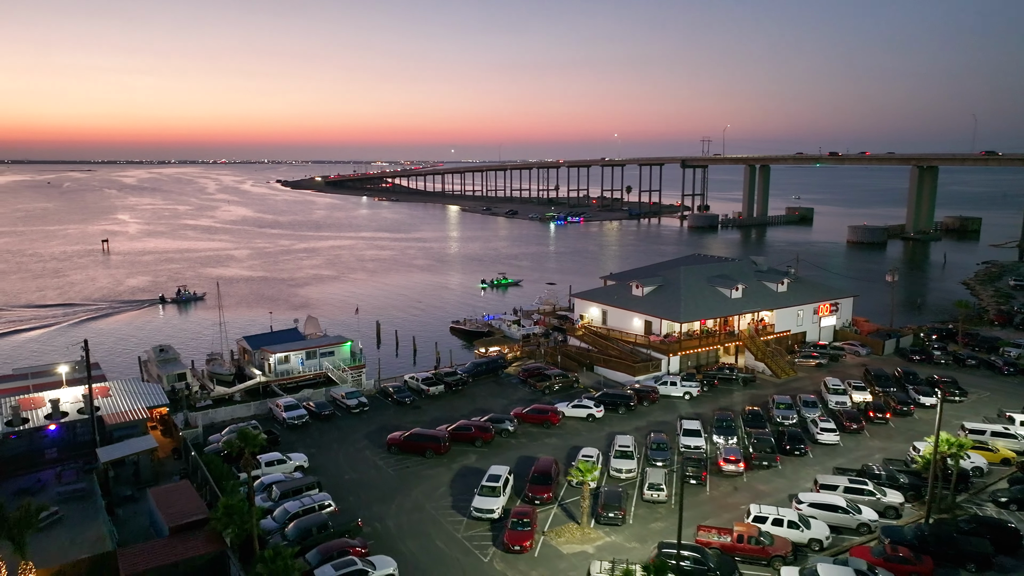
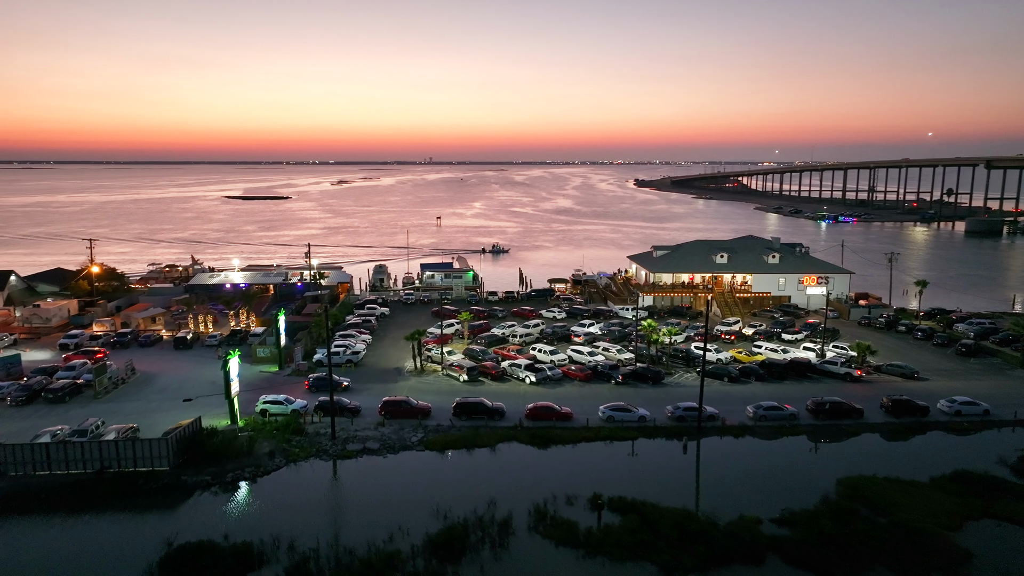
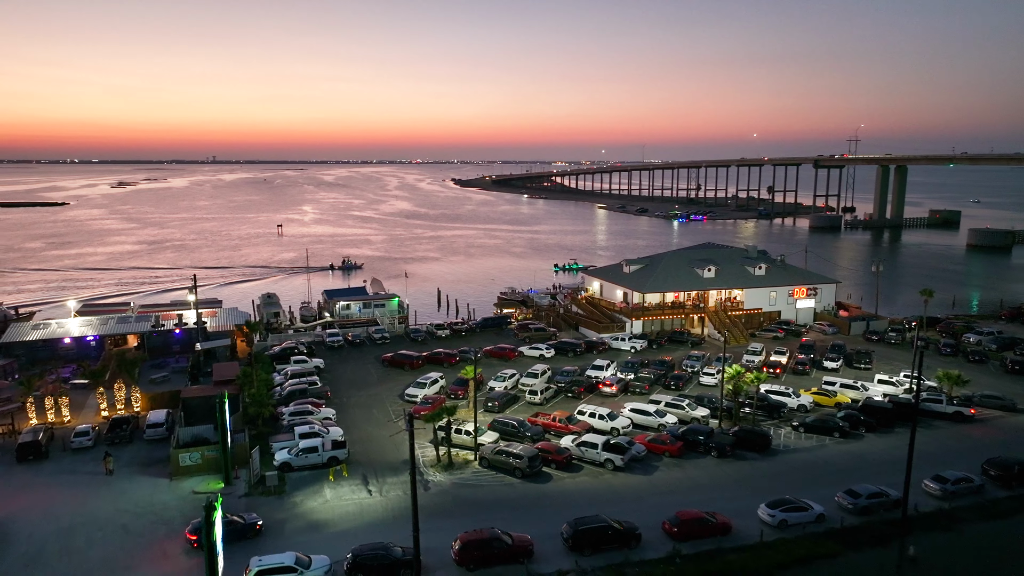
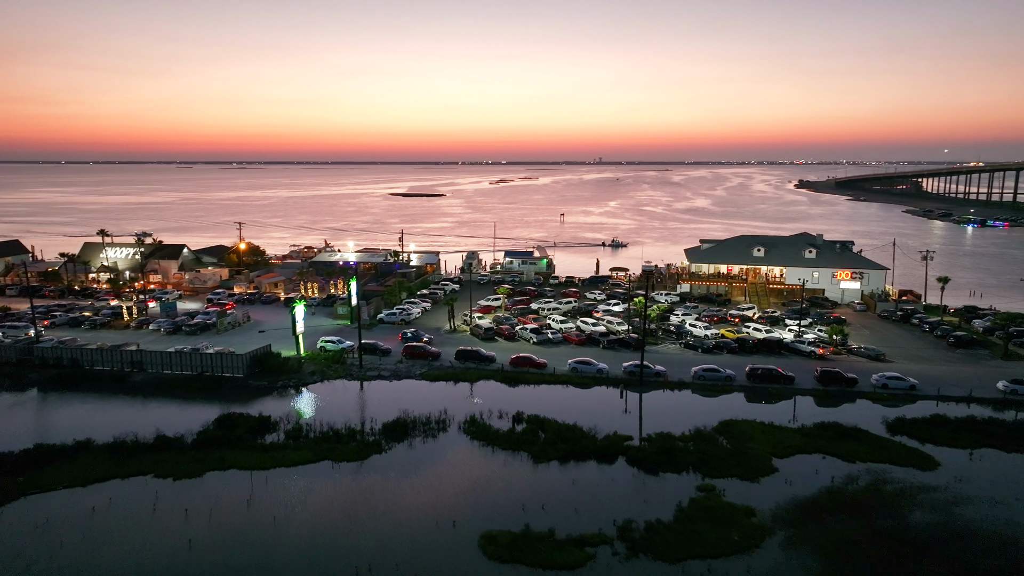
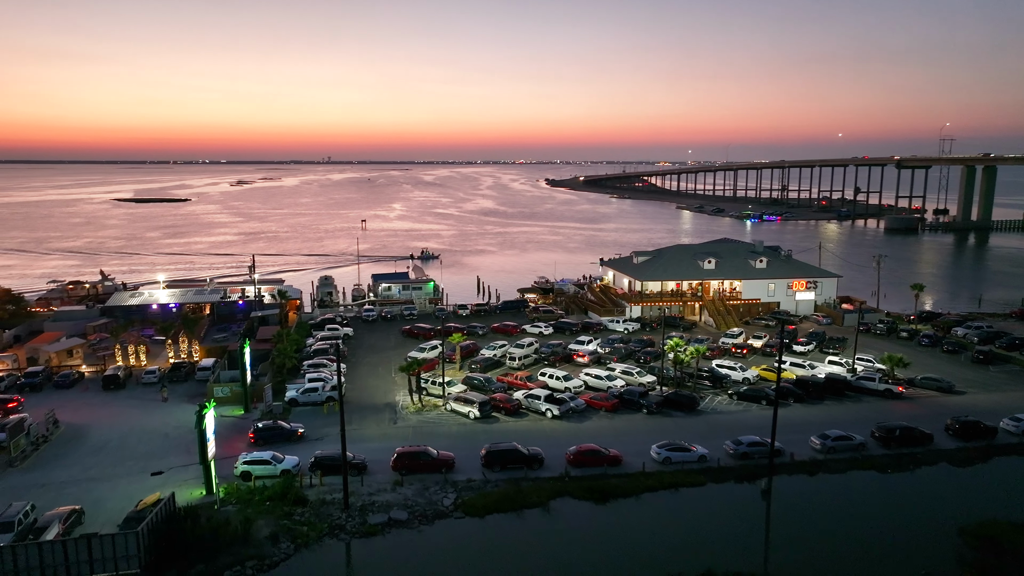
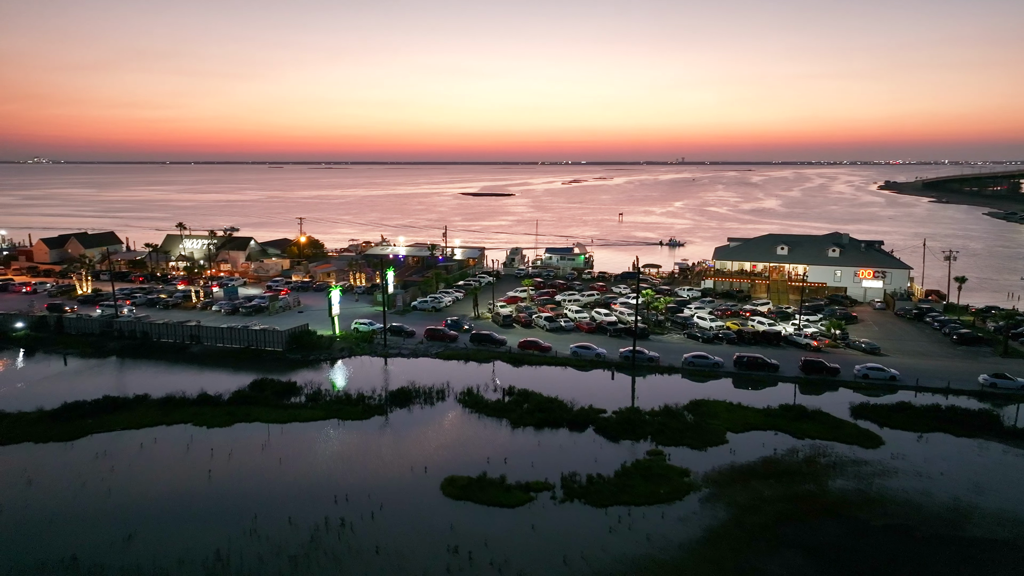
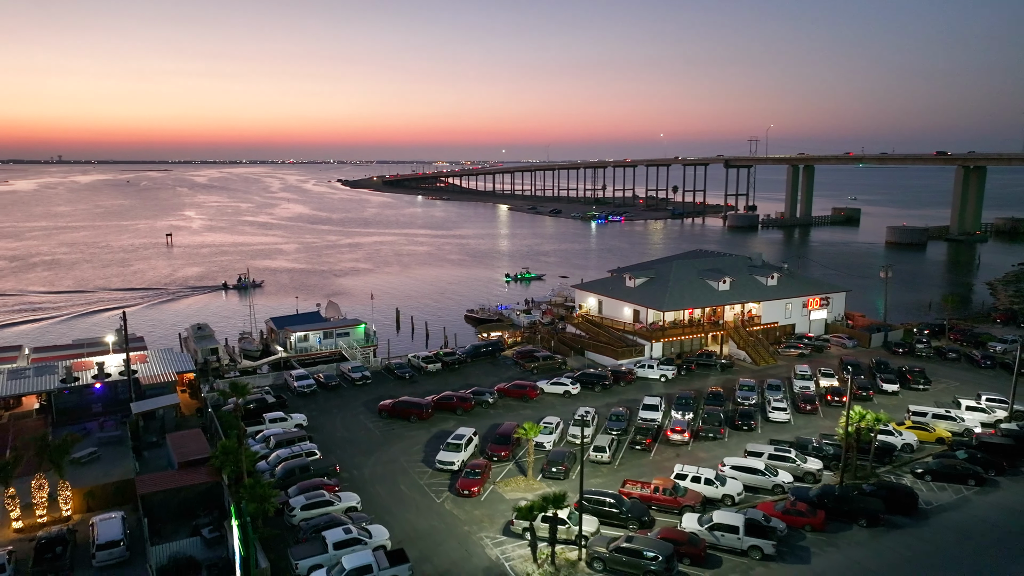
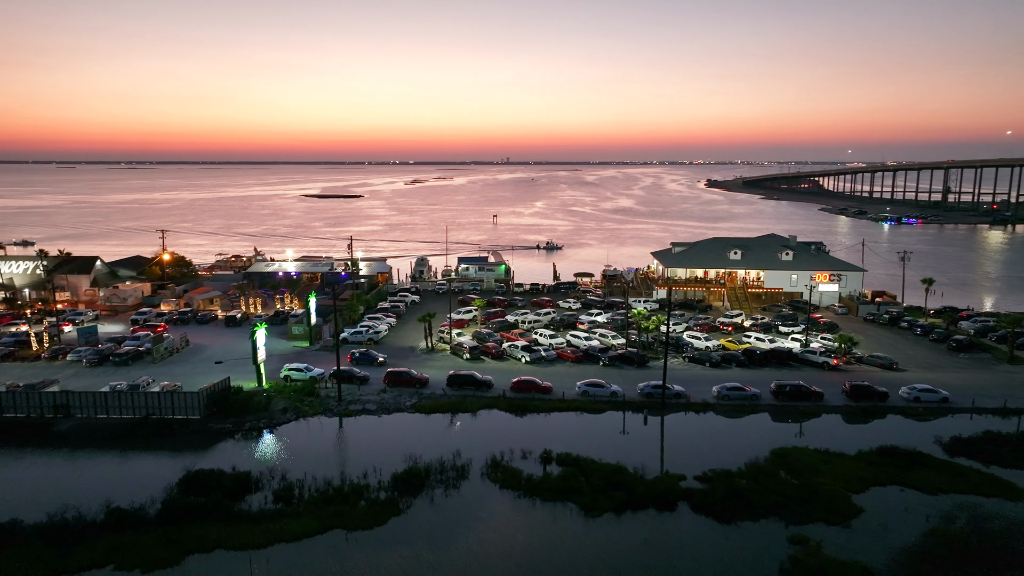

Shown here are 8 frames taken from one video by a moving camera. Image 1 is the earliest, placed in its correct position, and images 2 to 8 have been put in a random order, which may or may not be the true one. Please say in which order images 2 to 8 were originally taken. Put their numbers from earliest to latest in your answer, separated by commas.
7, 3, 5, 2, 8, 4, 6
